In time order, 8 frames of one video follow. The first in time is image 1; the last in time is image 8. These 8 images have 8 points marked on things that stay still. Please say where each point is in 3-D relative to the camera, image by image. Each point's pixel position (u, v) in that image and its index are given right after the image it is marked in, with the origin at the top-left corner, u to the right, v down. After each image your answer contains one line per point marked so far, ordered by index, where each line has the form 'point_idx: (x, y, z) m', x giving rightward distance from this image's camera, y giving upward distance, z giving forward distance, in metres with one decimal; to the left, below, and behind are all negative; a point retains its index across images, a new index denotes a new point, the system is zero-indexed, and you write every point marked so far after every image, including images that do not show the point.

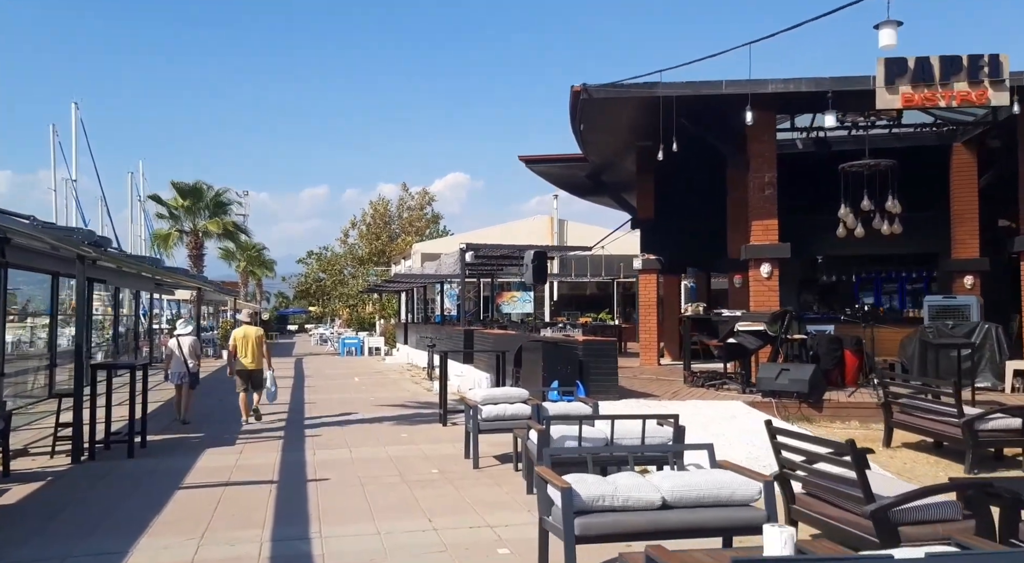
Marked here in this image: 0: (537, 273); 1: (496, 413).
0: (+0.5, +0.2, +15.7) m
1: (-0.2, -1.4, +8.8) m
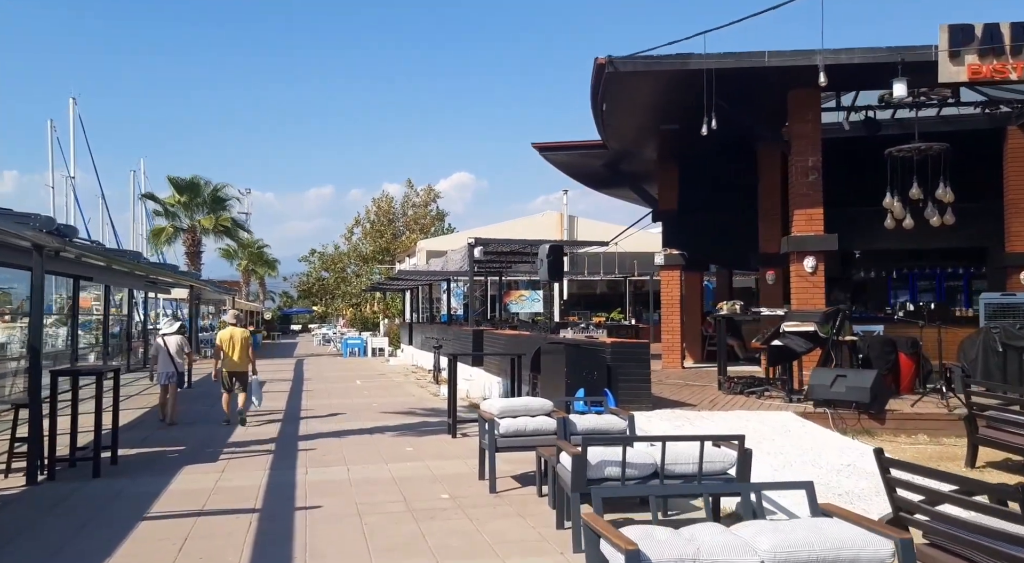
0: (+0.7, +0.2, +14.5) m
1: (0.0, -1.4, +7.5) m
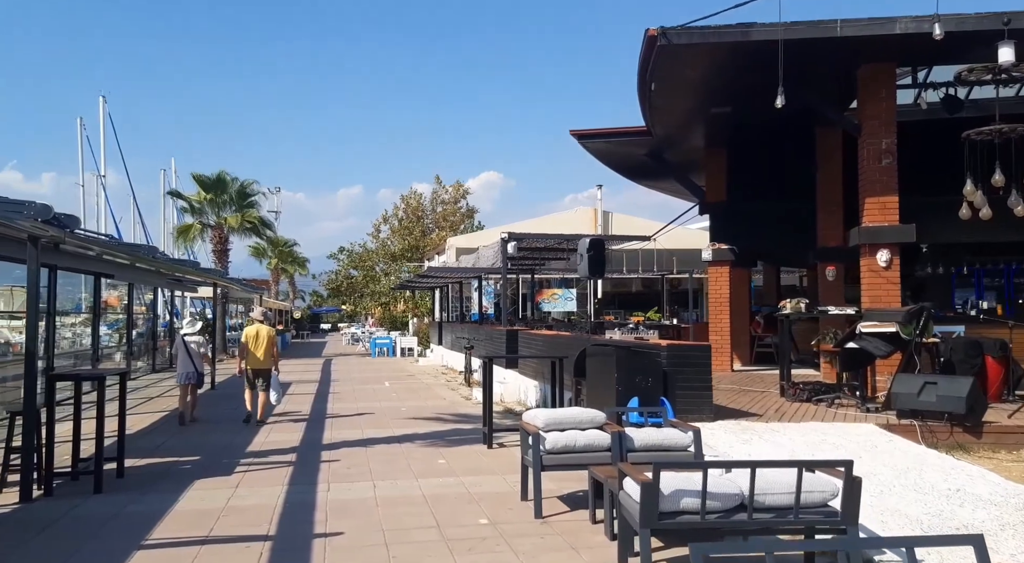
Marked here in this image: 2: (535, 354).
0: (+1.4, +0.3, +13.5) m
1: (+0.4, -1.3, +6.6) m
2: (+0.4, -1.2, +13.4) m
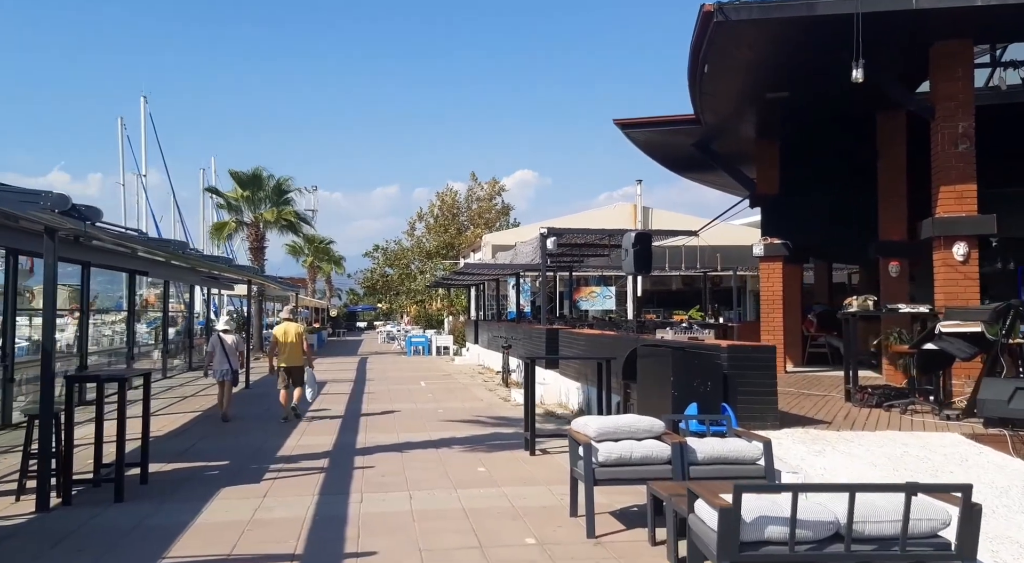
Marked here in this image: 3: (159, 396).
0: (+2.0, +0.3, +12.8) m
1: (+0.8, -1.3, +6.0) m
2: (+1.1, -1.2, +12.7) m
3: (-7.7, -2.5, +17.6) m
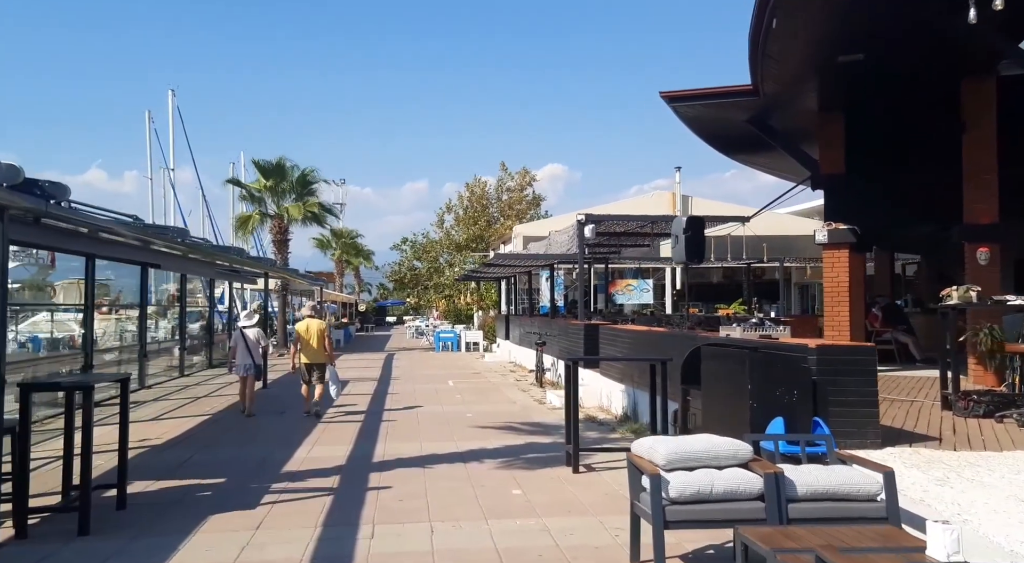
0: (+2.6, +0.5, +11.4) m
1: (+1.1, -1.2, +4.6) m
2: (+1.6, -1.0, +11.4) m
3: (-7.0, -2.4, +16.6) m
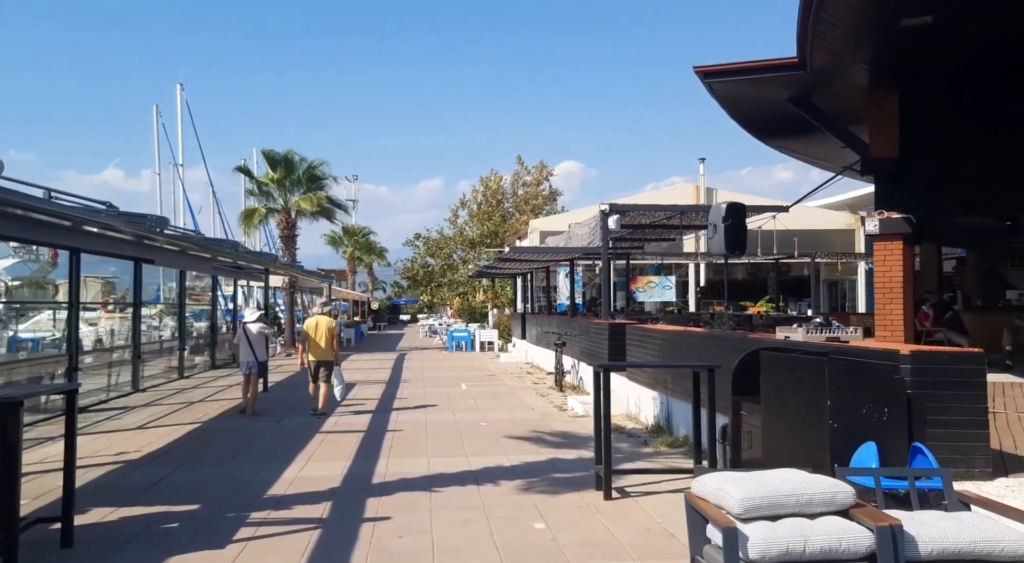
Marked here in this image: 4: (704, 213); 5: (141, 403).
0: (+2.8, +0.5, +10.2) m
1: (+1.2, -1.1, +3.4) m
2: (+1.8, -0.9, +10.2) m
3: (-6.7, -2.3, +15.5) m
4: (+3.7, +1.3, +15.1) m
5: (-6.6, -2.1, +14.3) m
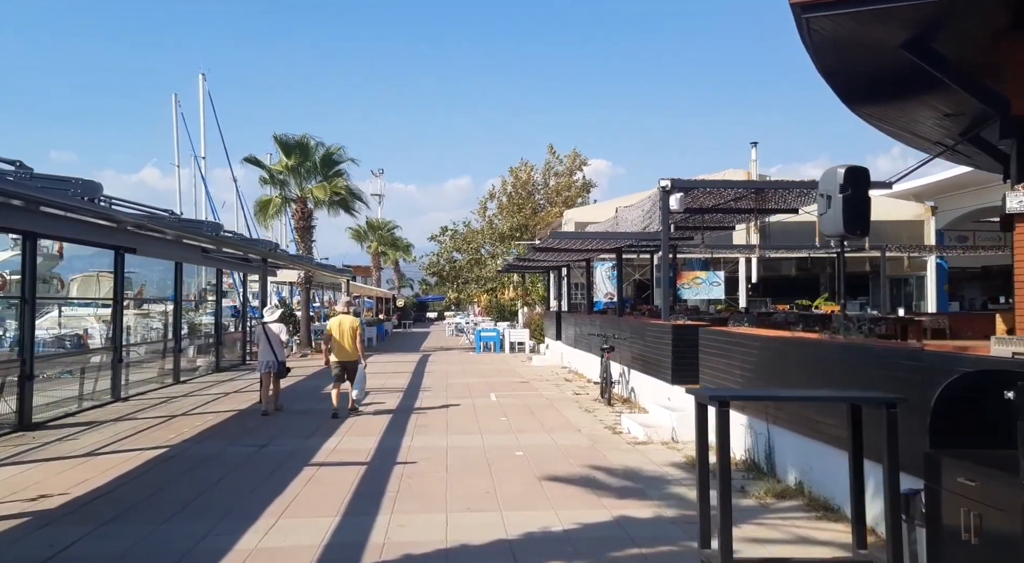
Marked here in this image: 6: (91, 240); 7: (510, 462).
0: (+3.2, +0.6, +7.6) m
1: (+1.4, -1.1, +0.9) m
2: (+2.3, -0.8, +7.7) m
3: (-6.0, -2.1, +13.3) m
4: (+4.3, +1.4, +12.6) m
5: (-6.0, -2.0, +12.0) m
6: (-6.5, +0.7, +12.6) m
7: (0.0, -1.9, +8.4) m
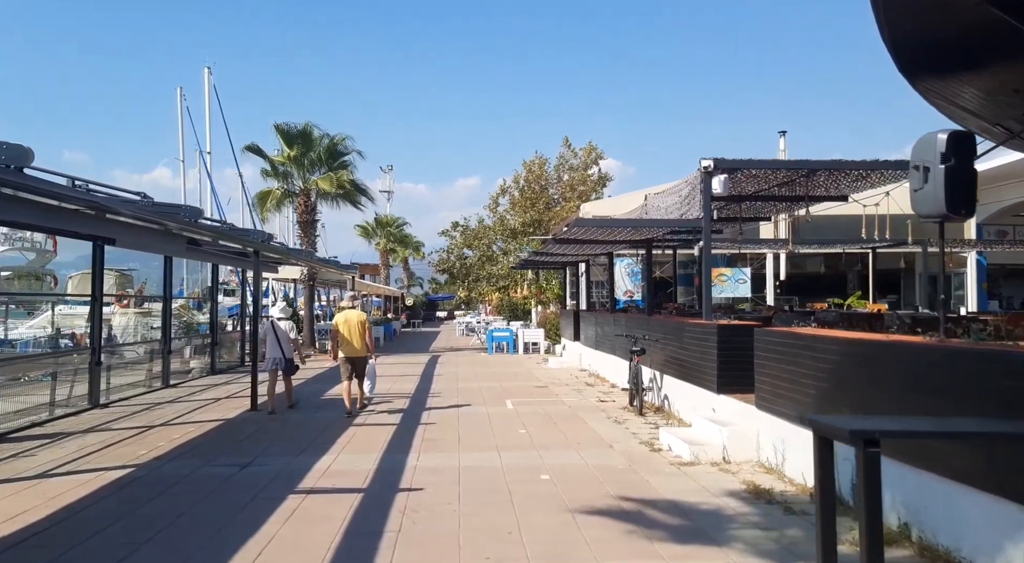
0: (+3.4, +0.7, +6.2) m
1: (+1.5, -1.0, -0.4) m
2: (+2.5, -0.8, +6.2) m
3: (-5.8, -2.1, +12.0) m
4: (+4.6, +1.5, +11.1) m
5: (-5.7, -1.9, +10.7) m
6: (-6.3, +0.8, +11.3) m
7: (+0.2, -1.8, +7.1) m
